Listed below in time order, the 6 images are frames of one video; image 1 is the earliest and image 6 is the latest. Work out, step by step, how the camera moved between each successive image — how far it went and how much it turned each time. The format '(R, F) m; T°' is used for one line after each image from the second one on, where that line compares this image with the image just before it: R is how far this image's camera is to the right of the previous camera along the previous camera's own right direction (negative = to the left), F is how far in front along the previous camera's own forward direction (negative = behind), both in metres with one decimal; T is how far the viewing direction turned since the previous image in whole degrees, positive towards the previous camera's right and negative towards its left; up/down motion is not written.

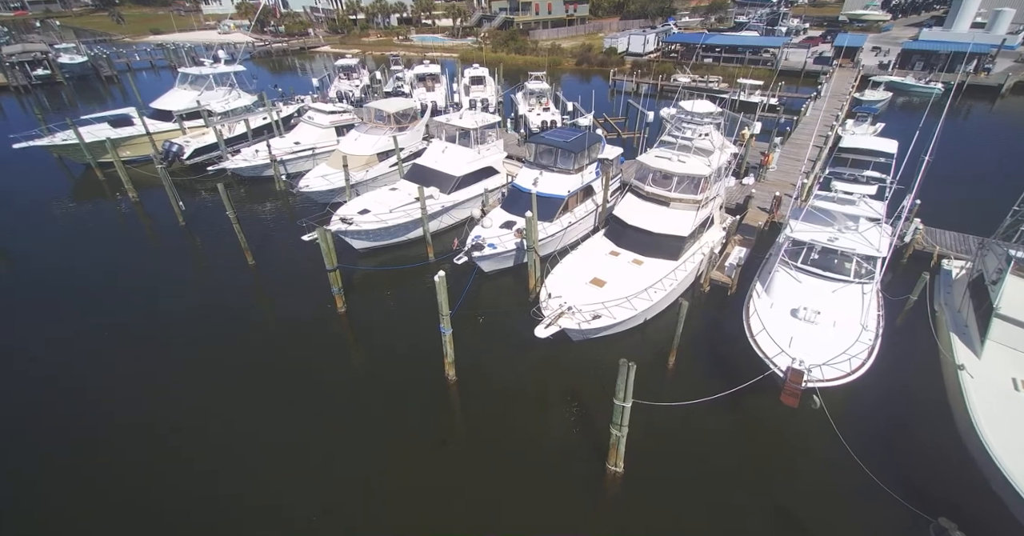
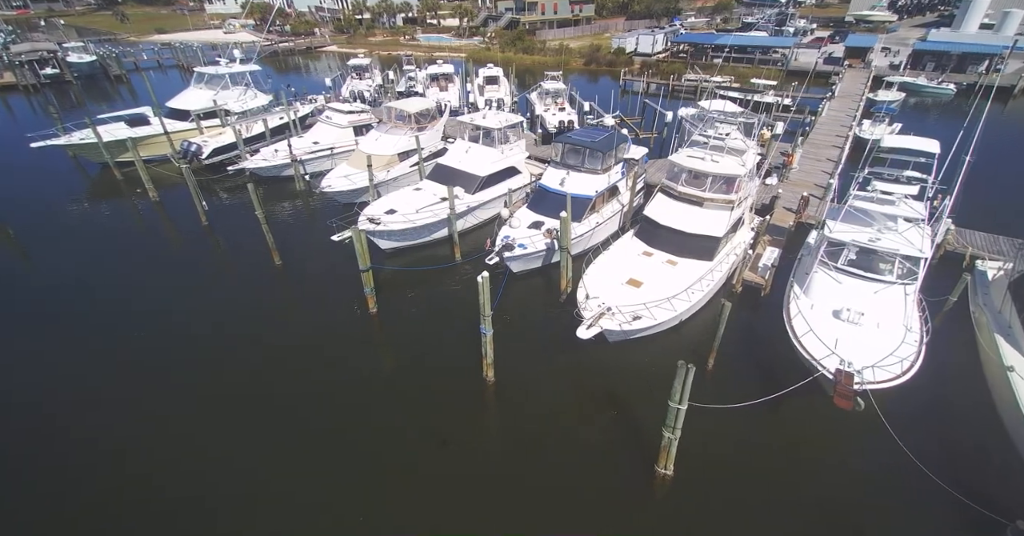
(-1.1, +0.1) m; 0°
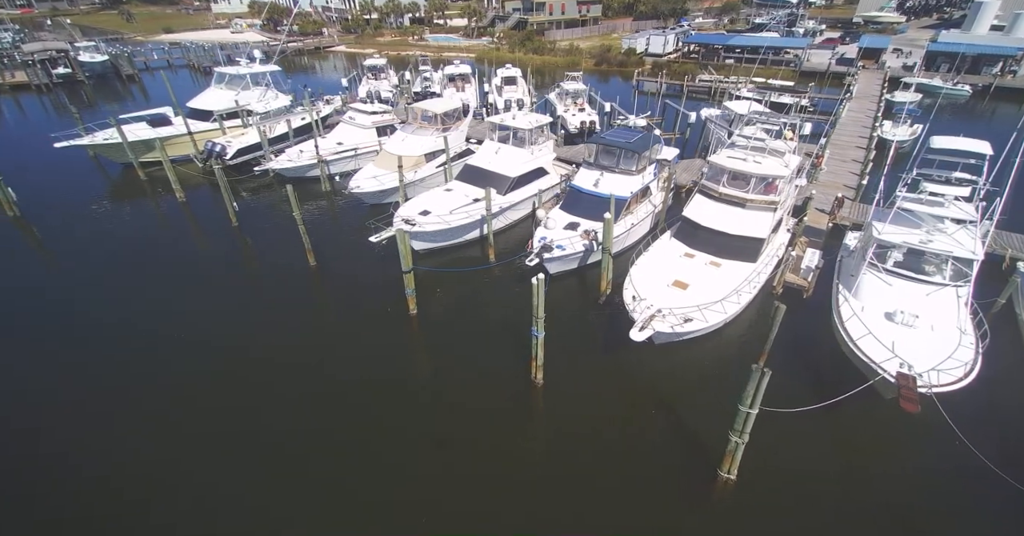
(-1.4, +0.1) m; 0°
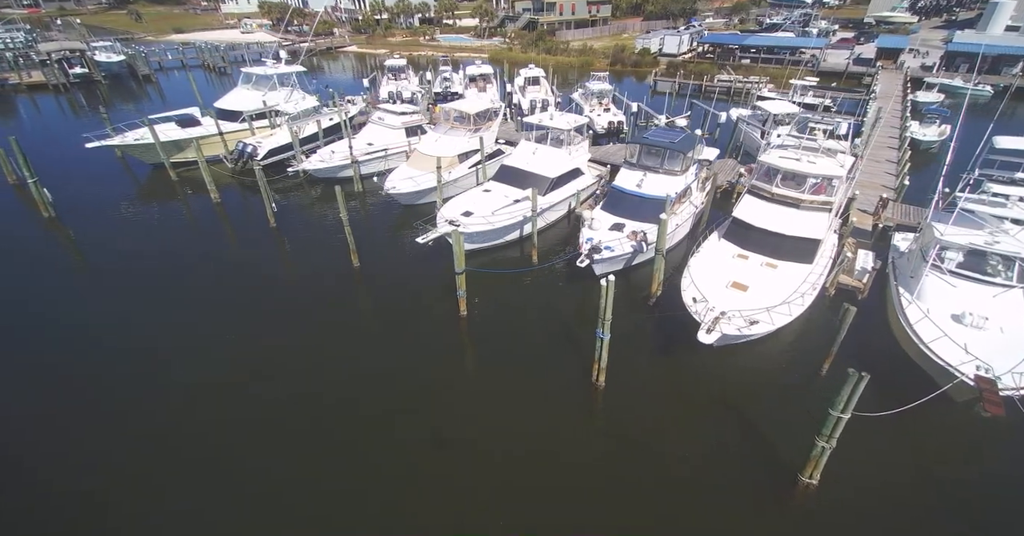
(-1.7, +0.1) m; 0°
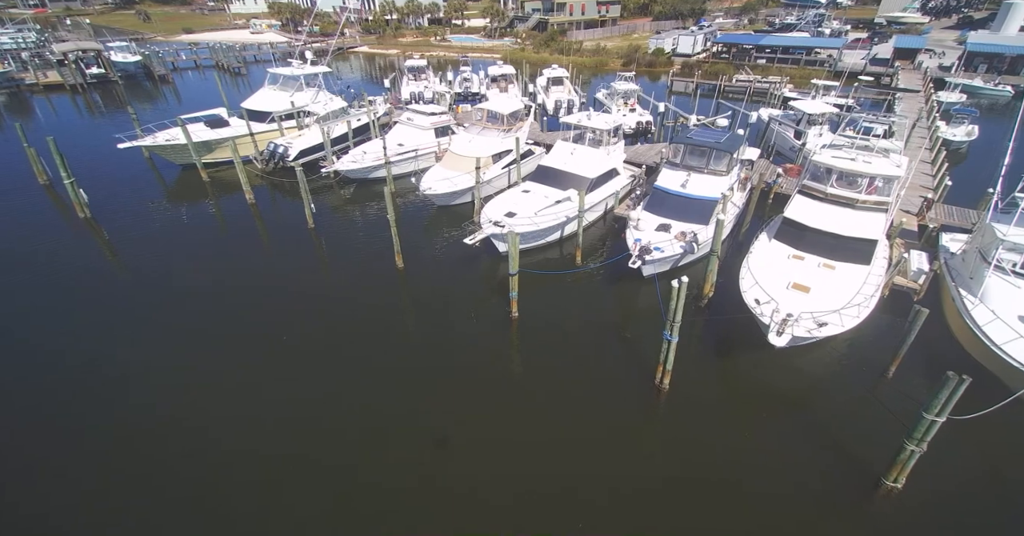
(-1.7, +0.2) m; 0°
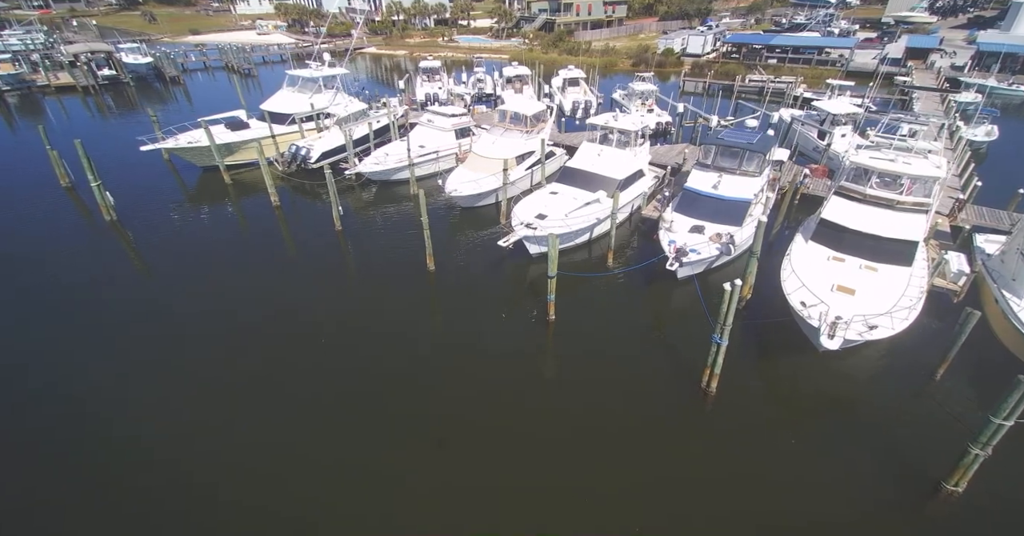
(-1.2, +0.1) m; 0°
